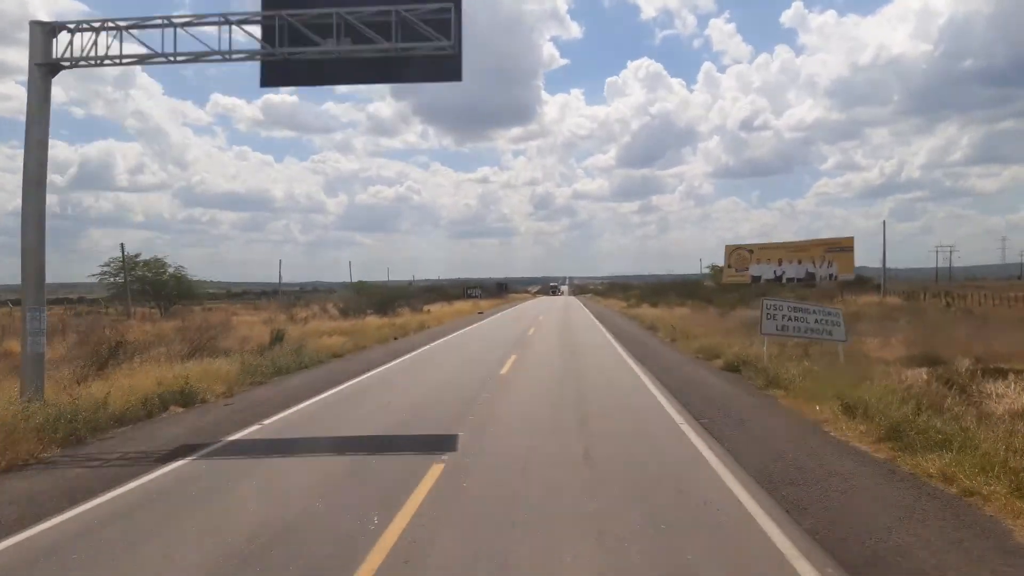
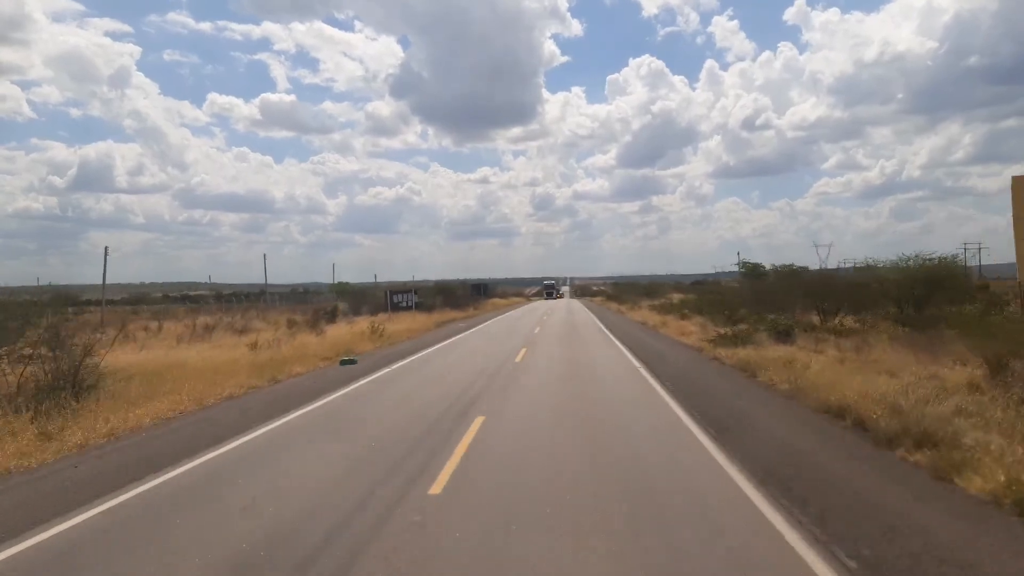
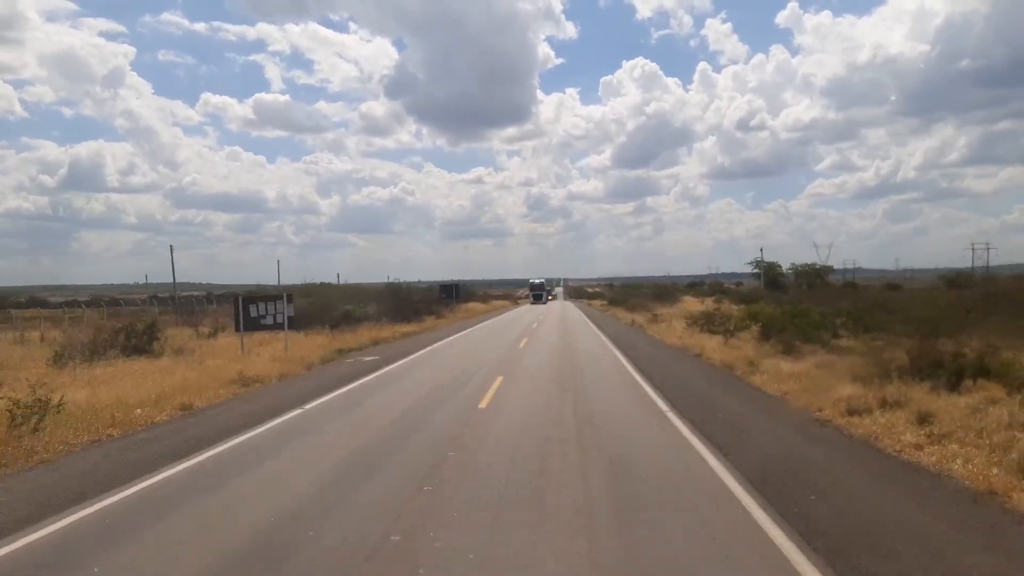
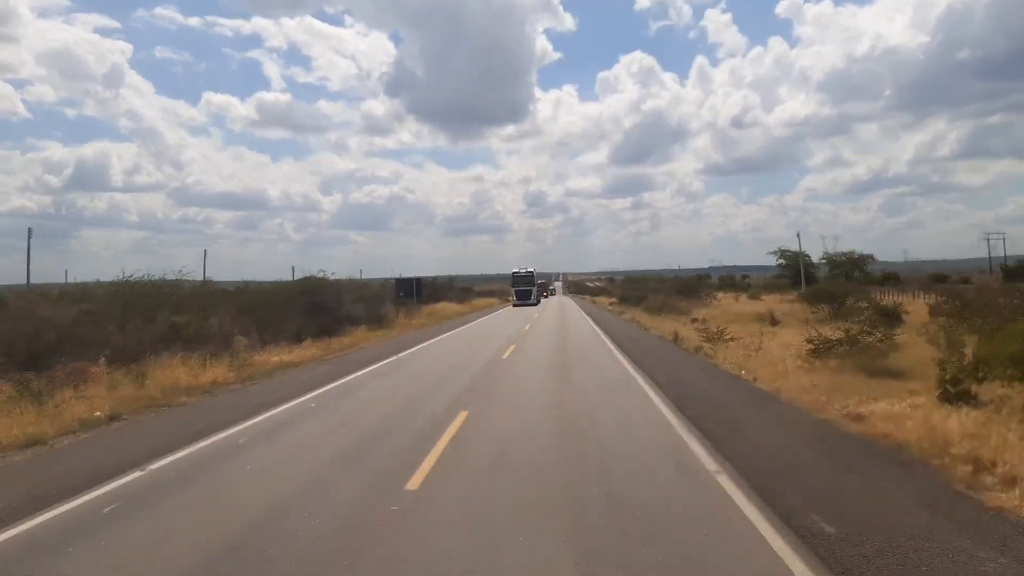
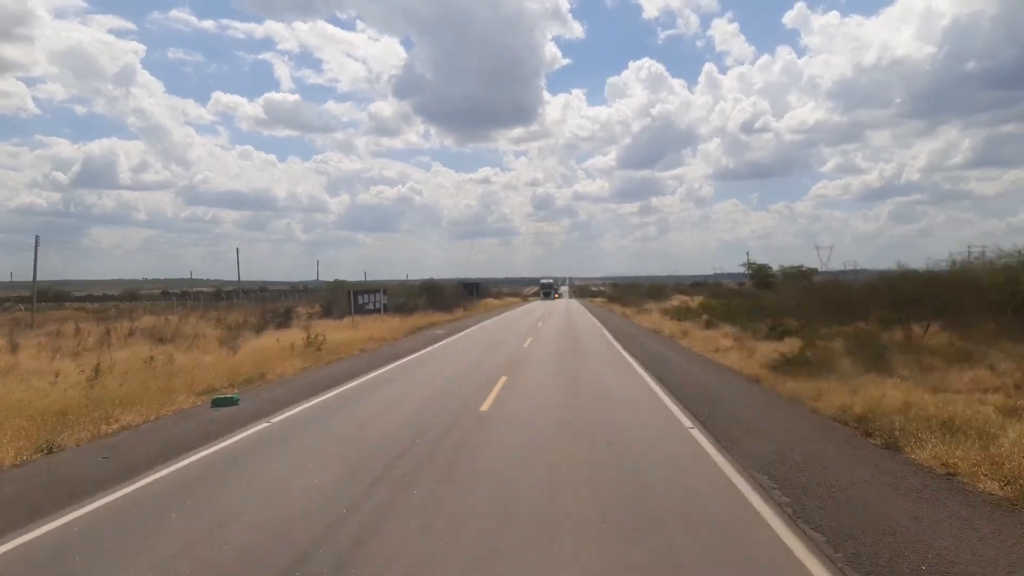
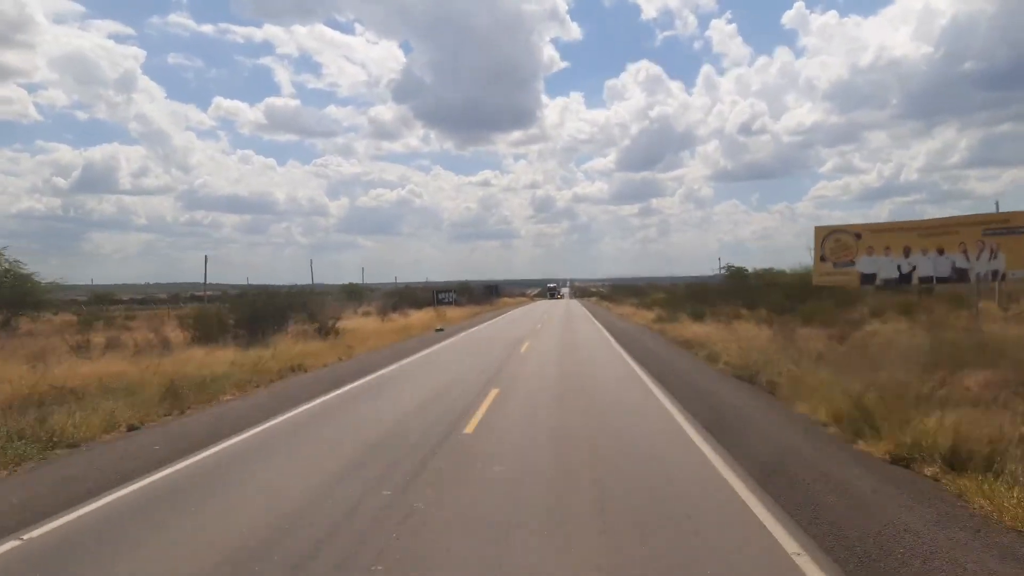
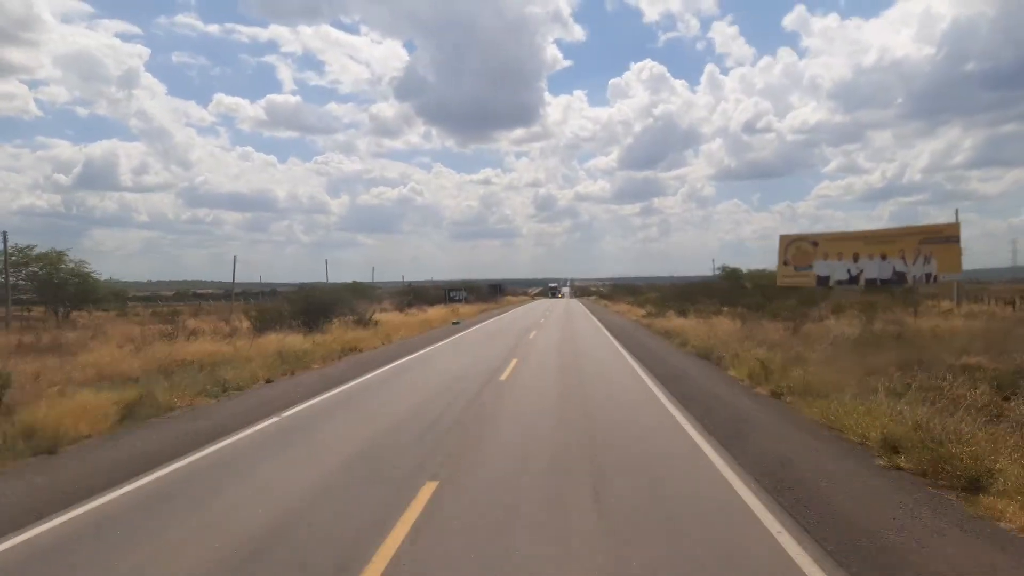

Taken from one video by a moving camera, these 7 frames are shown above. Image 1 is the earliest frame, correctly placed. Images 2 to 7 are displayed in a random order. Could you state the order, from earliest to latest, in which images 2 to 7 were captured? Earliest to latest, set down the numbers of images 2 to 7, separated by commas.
7, 6, 2, 5, 3, 4
